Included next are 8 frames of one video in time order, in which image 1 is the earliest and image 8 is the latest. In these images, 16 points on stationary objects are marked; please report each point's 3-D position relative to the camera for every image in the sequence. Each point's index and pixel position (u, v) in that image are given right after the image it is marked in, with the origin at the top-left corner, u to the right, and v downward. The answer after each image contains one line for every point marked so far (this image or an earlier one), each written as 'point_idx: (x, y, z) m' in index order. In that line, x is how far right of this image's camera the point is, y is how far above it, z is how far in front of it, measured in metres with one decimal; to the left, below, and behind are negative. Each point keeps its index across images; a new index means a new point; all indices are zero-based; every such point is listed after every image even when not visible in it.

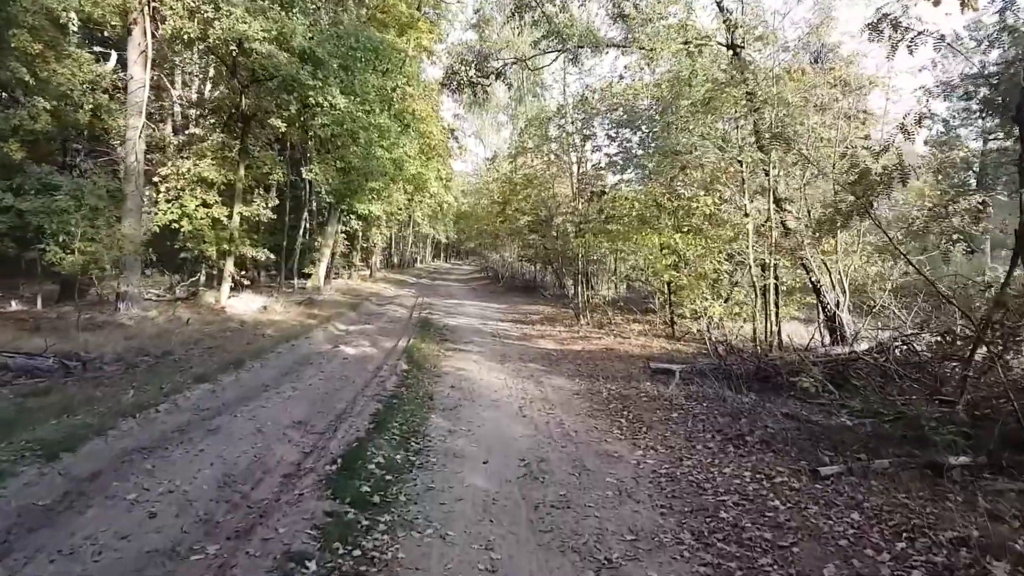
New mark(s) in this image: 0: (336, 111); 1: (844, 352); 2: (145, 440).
0: (-5.8, +5.8, +18.0) m
1: (+5.8, -1.1, +9.6) m
2: (-4.2, -1.7, +6.4) m
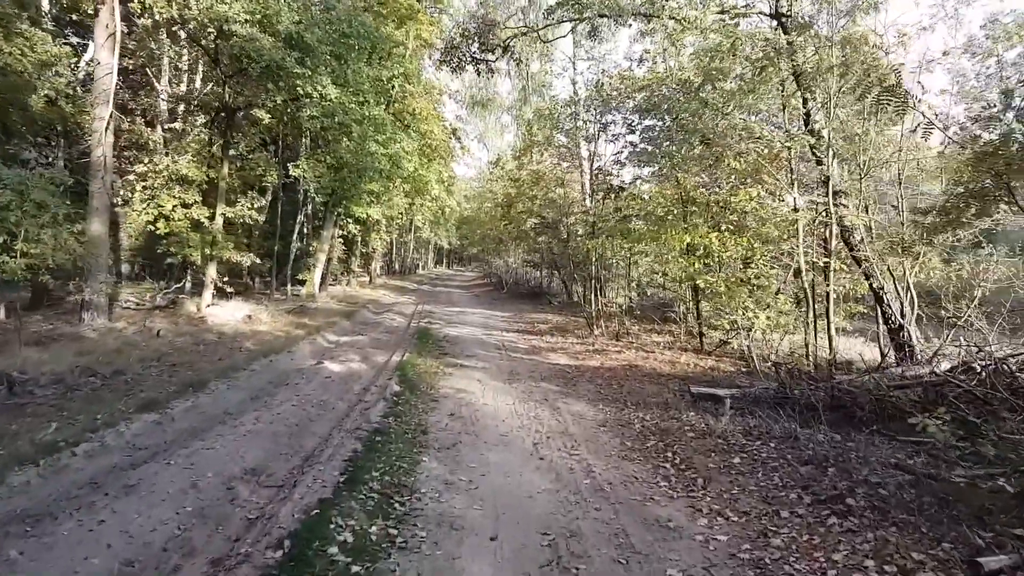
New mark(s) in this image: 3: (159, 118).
0: (-5.6, +5.6, +16.5) m
1: (+5.9, -1.2, +8.0) m
2: (-4.1, -1.8, +4.8) m
3: (-12.4, +6.0, +19.2) m
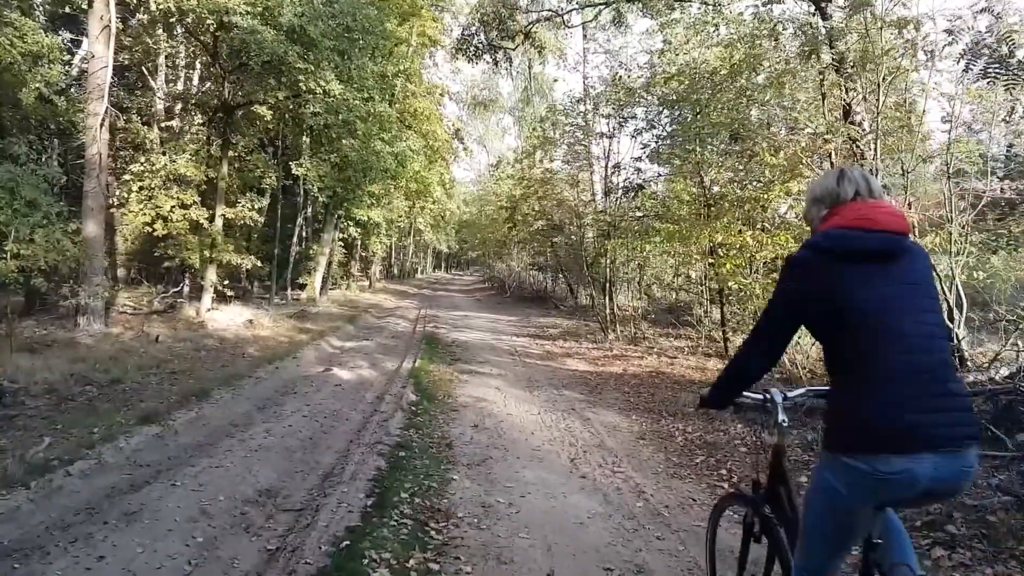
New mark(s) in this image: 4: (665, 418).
0: (-5.3, +5.5, +16.0) m
1: (+6.3, -1.2, +7.5) m
2: (-3.7, -1.8, +4.2) m
3: (-12.1, +5.8, +18.7) m
4: (+2.1, -1.8, +7.5) m
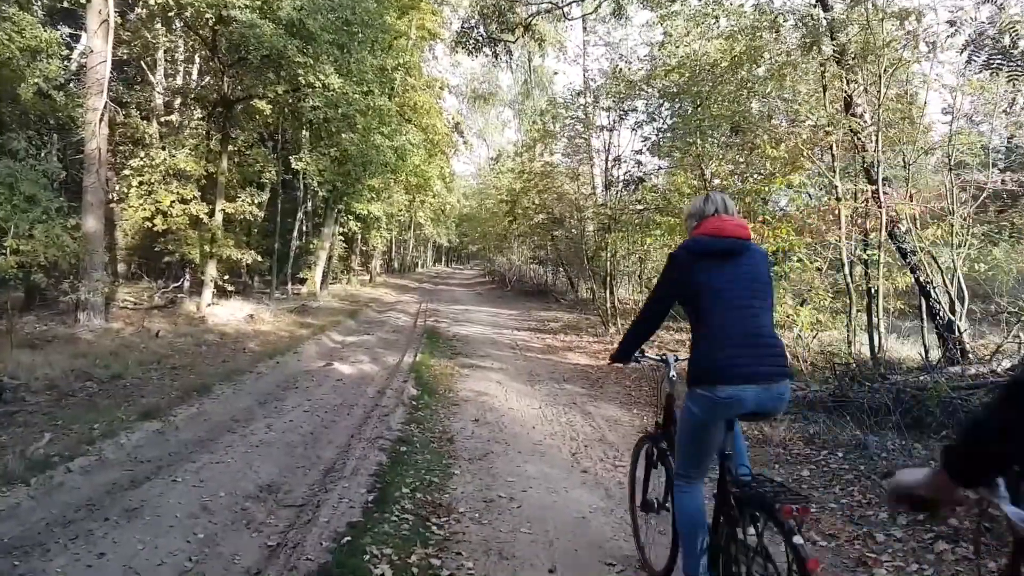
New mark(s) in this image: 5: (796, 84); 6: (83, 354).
0: (-5.3, +5.7, +15.9) m
1: (+6.3, -1.1, +7.4) m
2: (-3.7, -1.8, +4.2) m
3: (-12.1, +6.0, +18.6) m
4: (+2.1, -1.7, +7.5) m
5: (+4.9, +3.5, +9.4) m
6: (-8.0, -1.2, +10.2) m
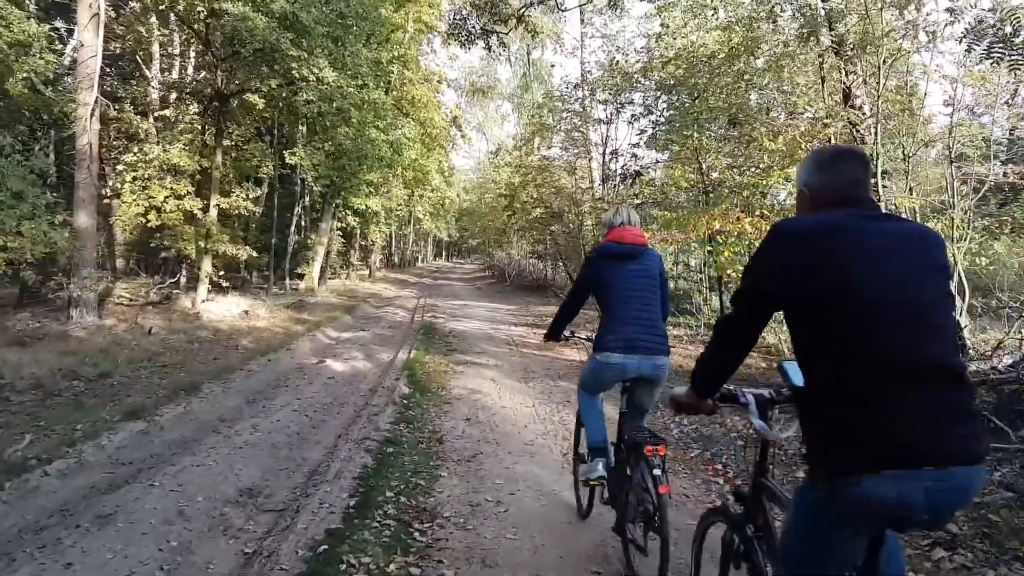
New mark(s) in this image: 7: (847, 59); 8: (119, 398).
0: (-5.4, +5.8, +15.7) m
1: (+6.2, -1.1, +7.3) m
2: (-3.8, -1.8, +4.1) m
3: (-12.2, +6.1, +18.4) m
4: (+2.0, -1.6, +7.4) m
5: (+4.8, +3.6, +9.2) m
6: (-8.1, -1.2, +10.1) m
7: (+5.4, +3.7, +8.8) m
8: (-5.5, -1.5, +7.7) m
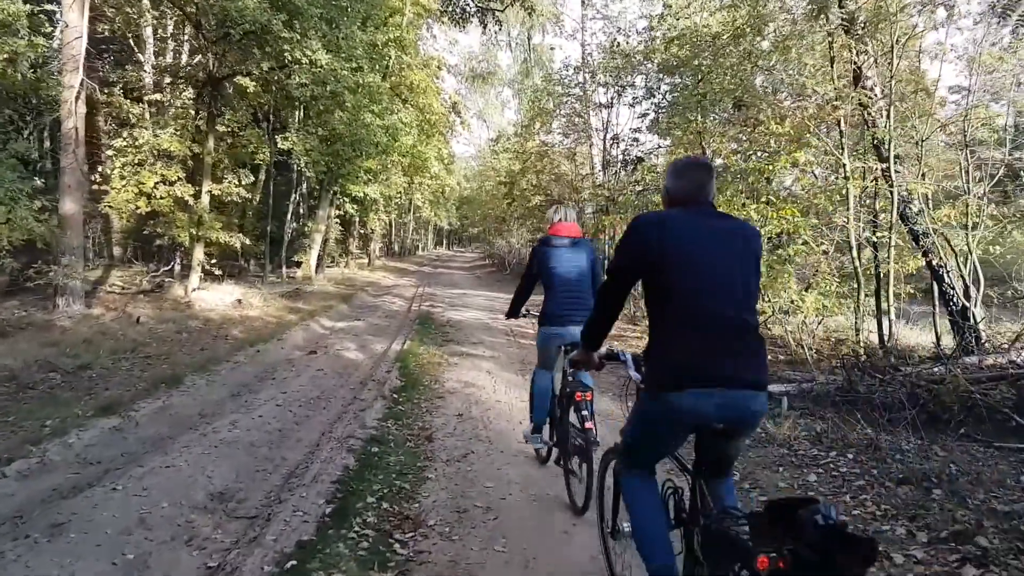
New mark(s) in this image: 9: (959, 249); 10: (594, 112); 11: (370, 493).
0: (-5.4, +6.1, +15.2) m
1: (+6.2, -0.9, +6.9) m
2: (-3.9, -1.7, +3.8) m
3: (-12.2, +6.5, +17.9) m
4: (+1.9, -1.5, +7.0) m
5: (+4.7, +3.7, +8.8) m
6: (-8.2, -1.0, +9.8) m
7: (+5.4, +3.9, +8.3) m
8: (-5.6, -1.4, +7.4) m
9: (+7.0, +0.6, +8.6) m
10: (+2.2, +4.8, +14.8) m
11: (-1.2, -1.7, +4.5) m
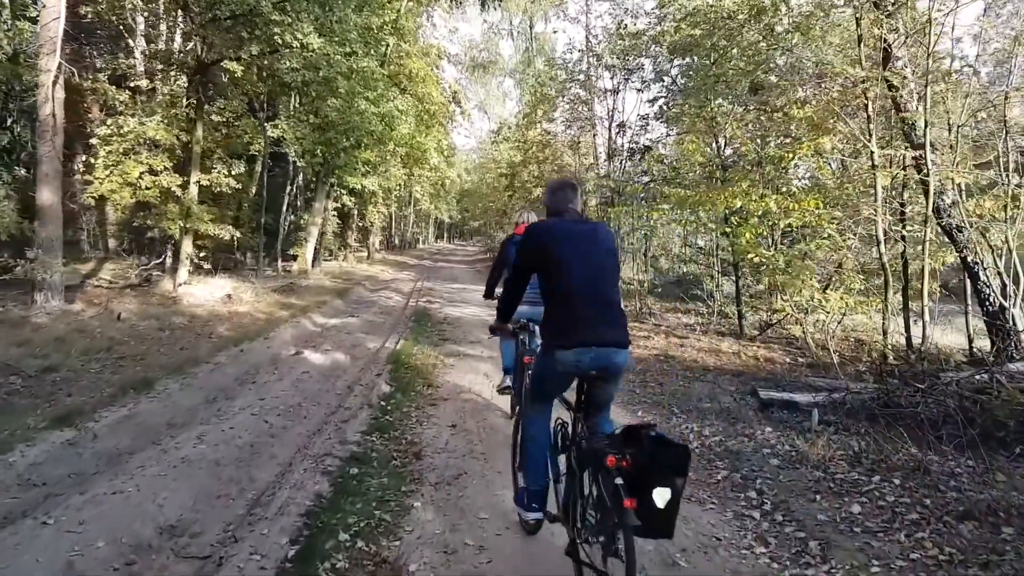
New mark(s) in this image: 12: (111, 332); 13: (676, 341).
0: (-5.4, +6.3, +14.5) m
1: (+6.2, -0.9, +6.3) m
2: (-3.9, -1.7, +3.1) m
3: (-12.2, +6.7, +17.2) m
4: (+1.9, -1.5, +6.4) m
5: (+4.7, +3.8, +8.1) m
6: (-8.2, -0.9, +9.2) m
7: (+5.4, +3.9, +7.6) m
8: (-5.6, -1.4, +6.7) m
9: (+7.0, +0.6, +7.9) m
10: (+2.2, +4.9, +14.1) m
11: (-1.2, -1.7, +3.9) m
12: (-7.9, -0.9, +10.8) m
13: (+3.2, -1.0, +10.6) m
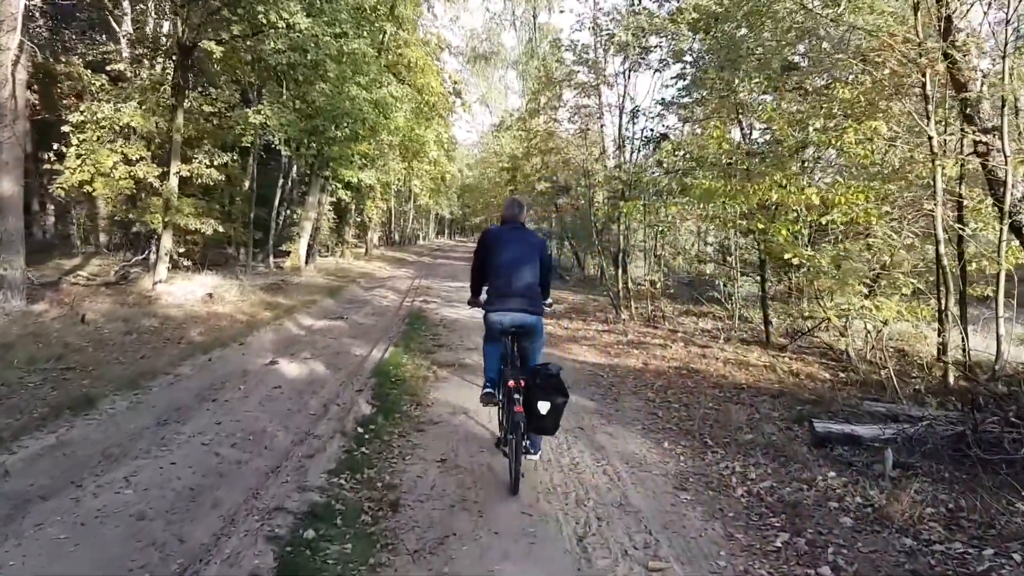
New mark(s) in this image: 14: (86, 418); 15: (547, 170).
0: (-5.4, +6.3, +13.4) m
1: (+6.2, -1.0, +5.2) m
2: (-3.9, -1.8, +2.1) m
3: (-12.1, +6.8, +16.1) m
4: (+1.9, -1.5, +5.3) m
5: (+4.7, +3.7, +7.0) m
6: (-8.2, -0.9, +8.1) m
7: (+5.4, +3.8, +6.5) m
8: (-5.6, -1.4, +5.7) m
9: (+7.0, +0.5, +6.8) m
10: (+2.3, +4.8, +13.0) m
11: (-1.2, -1.8, +2.8) m
12: (-7.9, -0.9, +9.8) m
13: (+3.2, -1.1, +9.5) m
14: (-4.8, -1.4, +6.1) m
15: (+1.1, +3.7, +17.3) m
